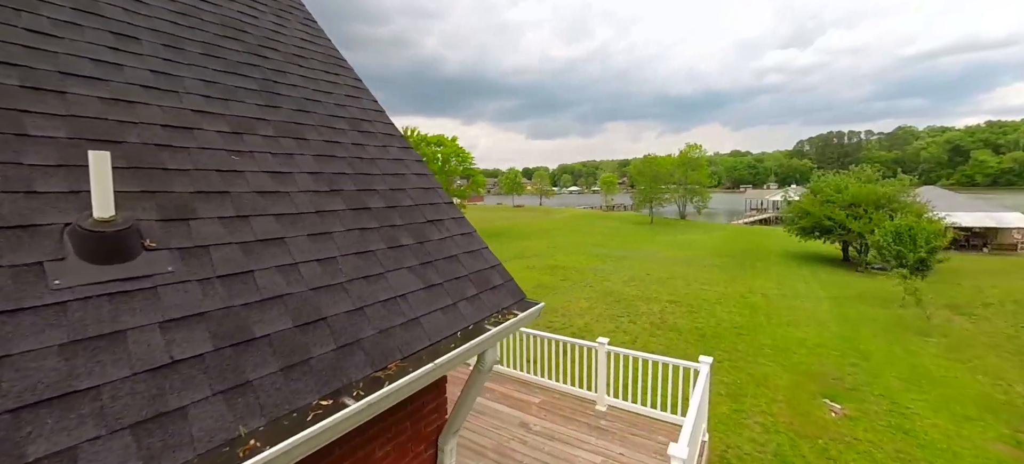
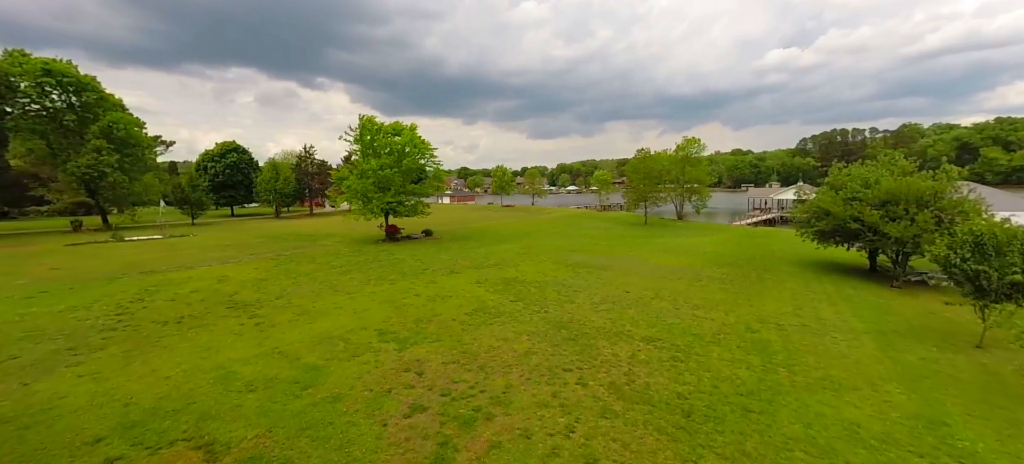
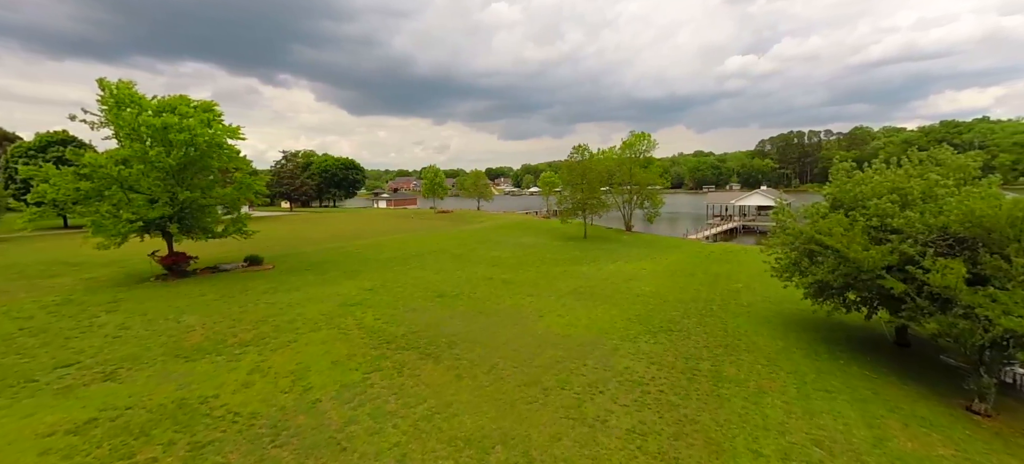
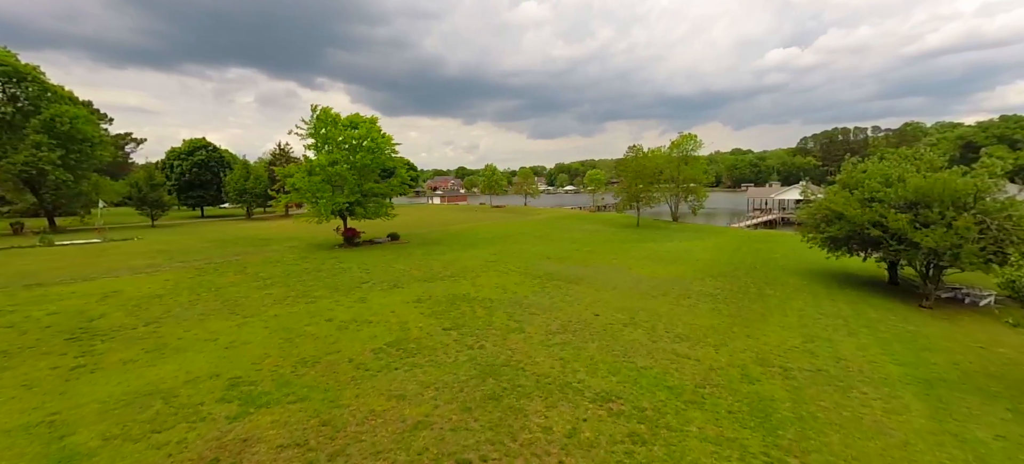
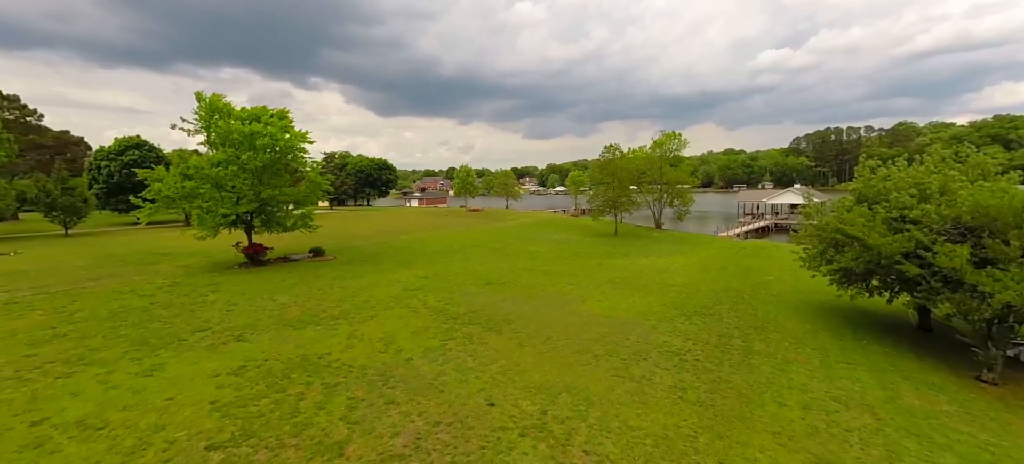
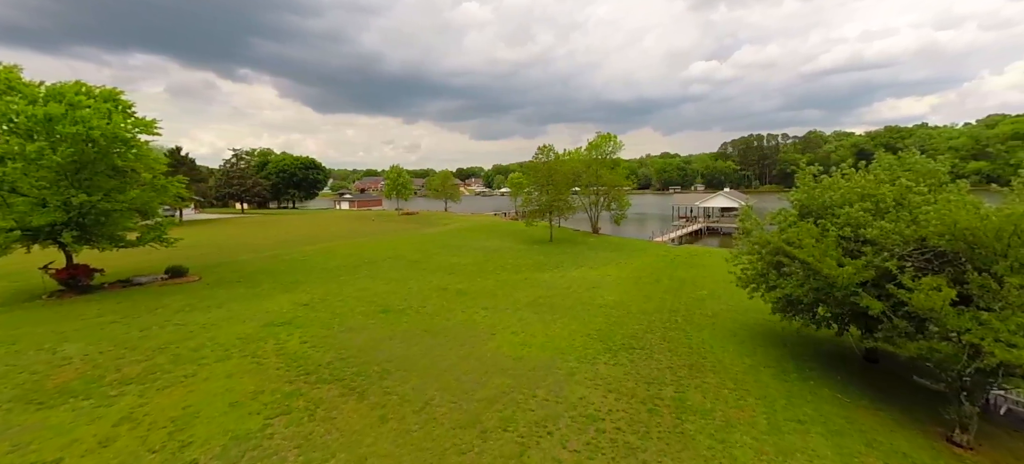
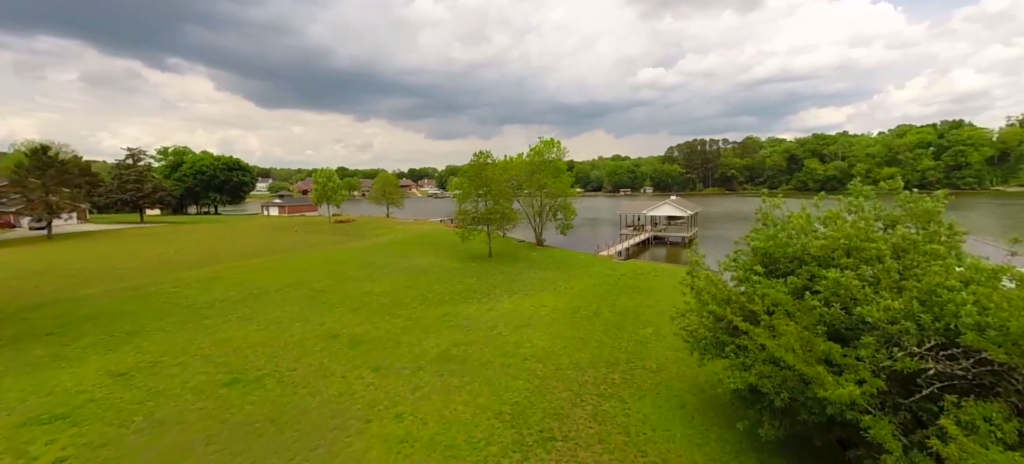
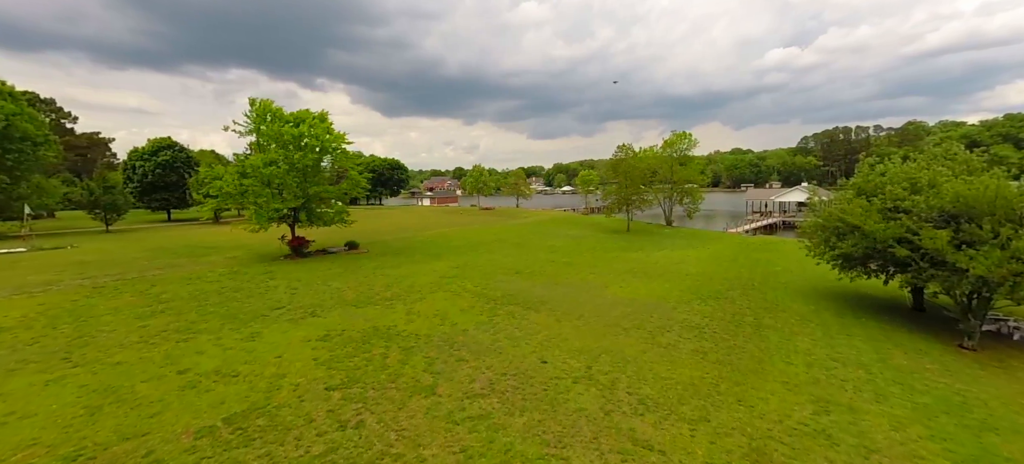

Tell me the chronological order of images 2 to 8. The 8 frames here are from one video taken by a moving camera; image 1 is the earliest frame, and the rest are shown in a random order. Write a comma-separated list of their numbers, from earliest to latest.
2, 4, 8, 5, 3, 6, 7
